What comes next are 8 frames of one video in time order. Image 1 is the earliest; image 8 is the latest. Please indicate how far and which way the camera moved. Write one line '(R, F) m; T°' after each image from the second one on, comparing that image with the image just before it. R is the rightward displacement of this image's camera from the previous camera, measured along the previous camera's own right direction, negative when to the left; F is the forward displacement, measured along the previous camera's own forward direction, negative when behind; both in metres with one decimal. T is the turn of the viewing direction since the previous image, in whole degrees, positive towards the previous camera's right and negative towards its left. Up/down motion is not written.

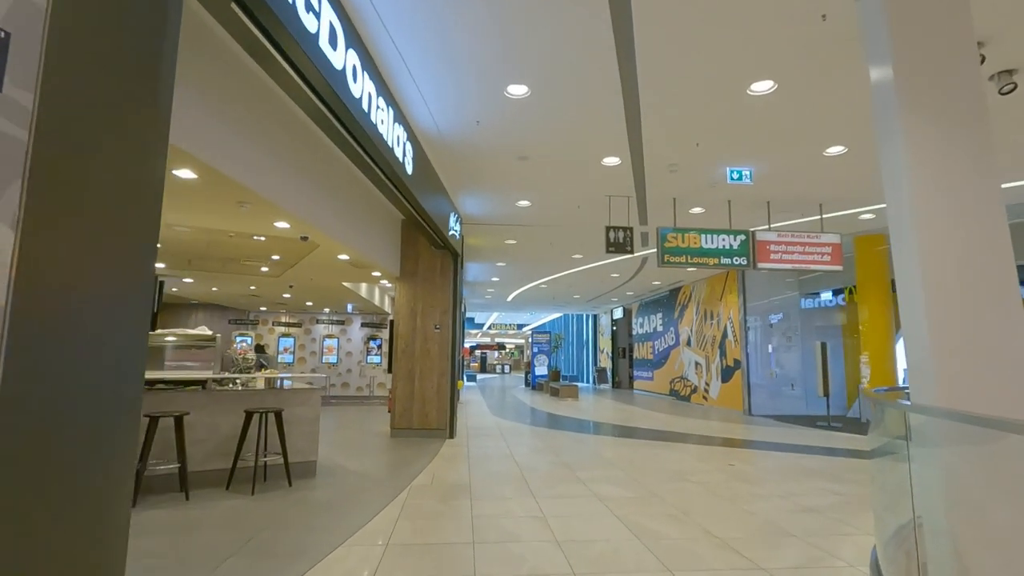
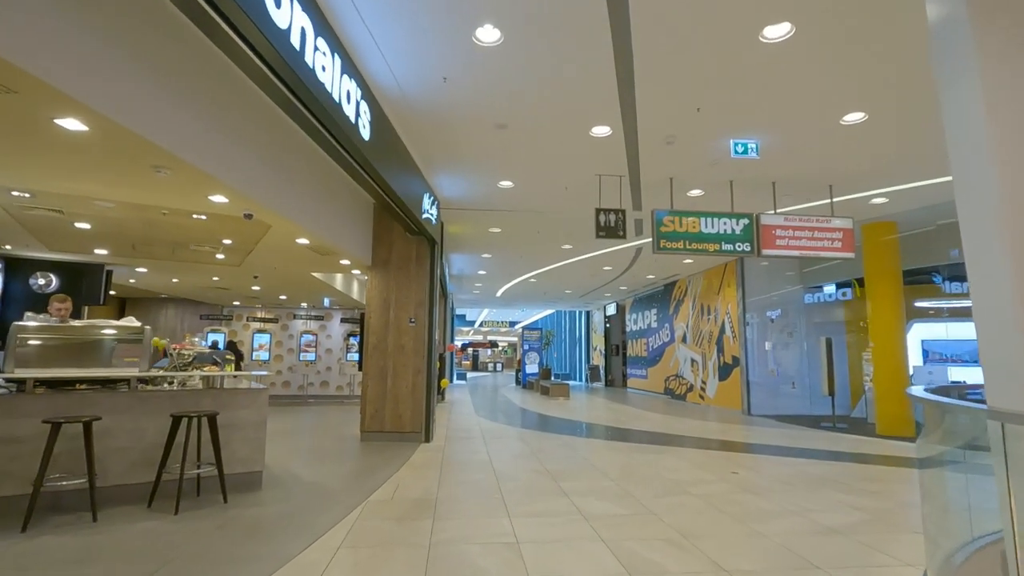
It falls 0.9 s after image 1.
(+0.2, +0.6) m; +1°
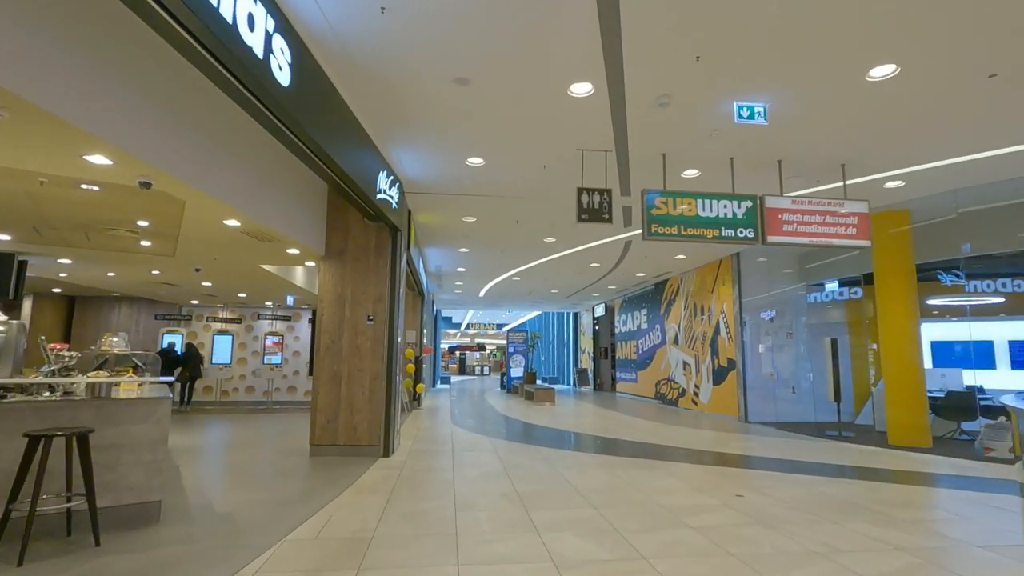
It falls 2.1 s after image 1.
(+0.2, +0.8) m; +1°
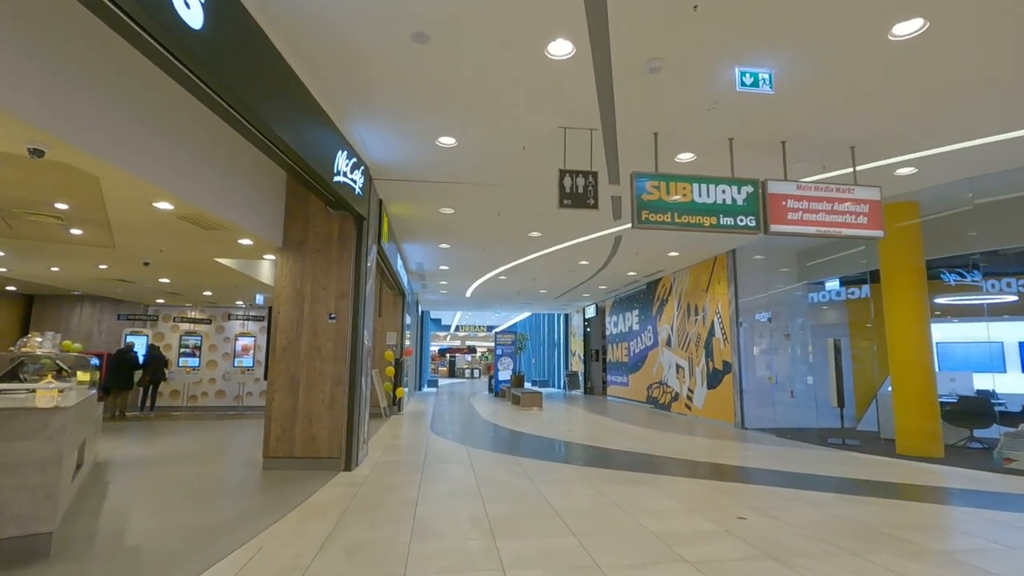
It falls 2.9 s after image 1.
(+0.2, +0.6) m; +1°
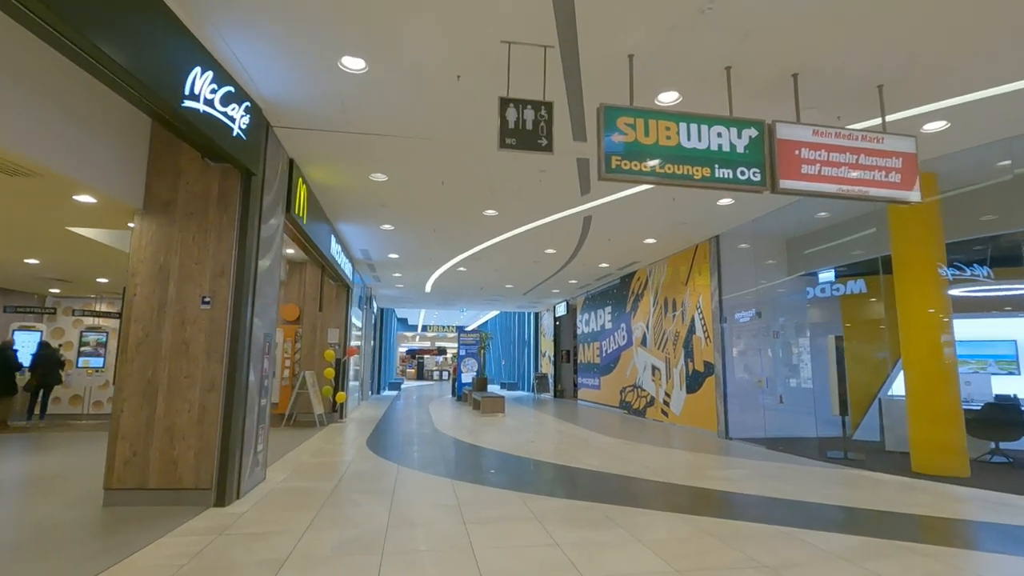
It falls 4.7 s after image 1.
(+0.3, +1.2) m; +3°
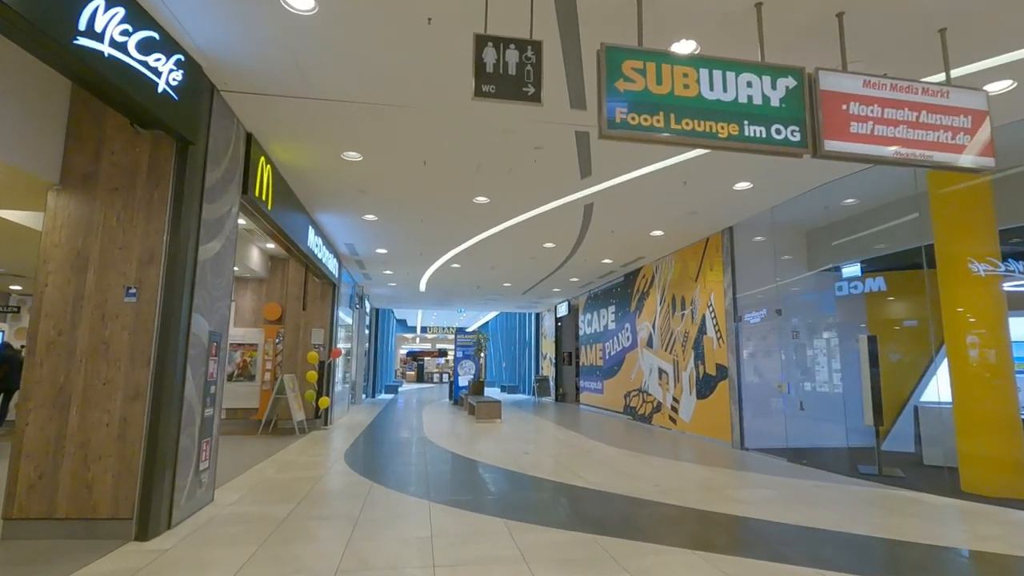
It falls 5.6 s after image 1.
(+0.1, +0.7) m; 0°
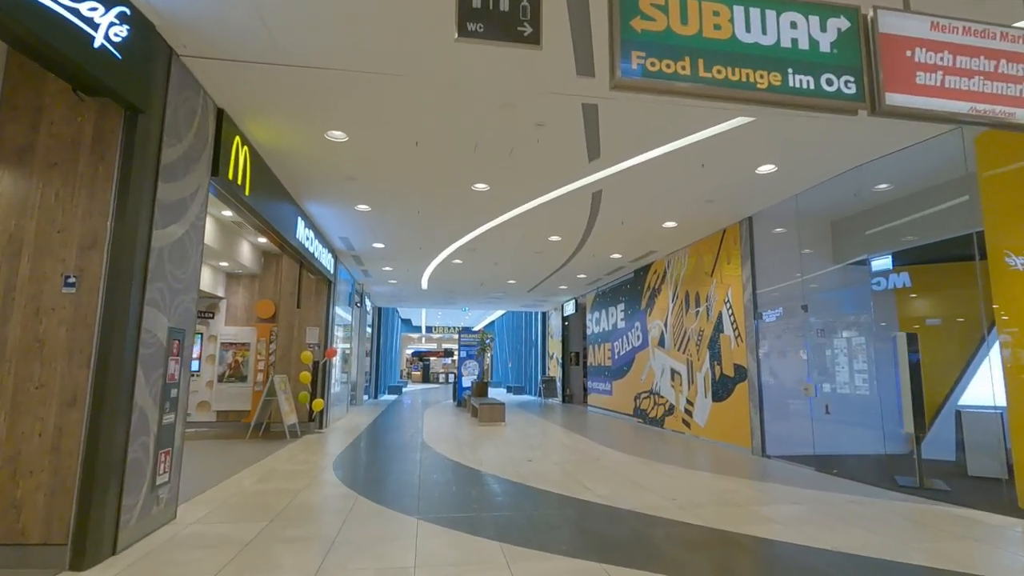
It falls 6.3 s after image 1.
(+0.1, +0.5) m; -1°
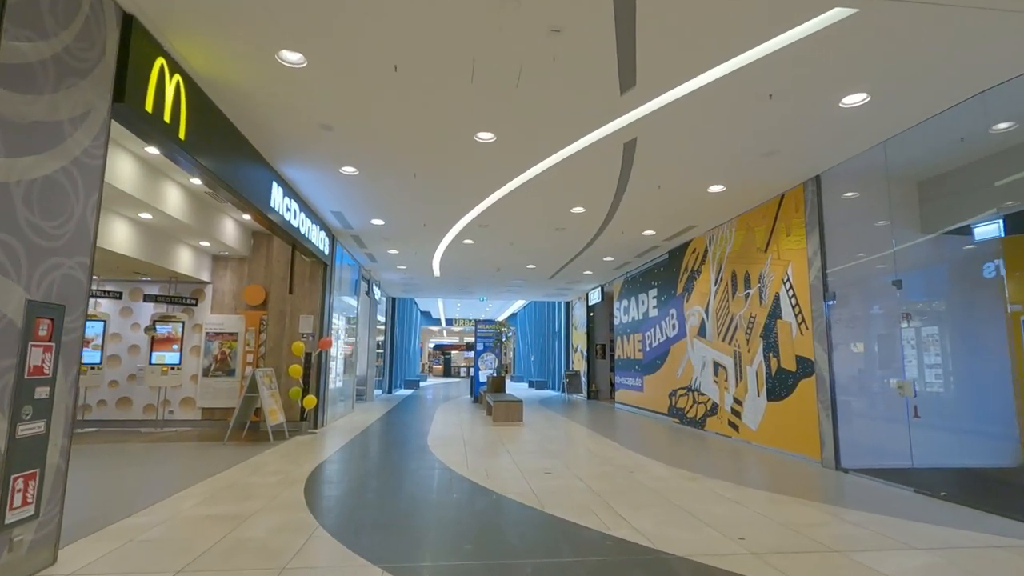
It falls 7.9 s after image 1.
(+0.1, +1.1) m; -3°
